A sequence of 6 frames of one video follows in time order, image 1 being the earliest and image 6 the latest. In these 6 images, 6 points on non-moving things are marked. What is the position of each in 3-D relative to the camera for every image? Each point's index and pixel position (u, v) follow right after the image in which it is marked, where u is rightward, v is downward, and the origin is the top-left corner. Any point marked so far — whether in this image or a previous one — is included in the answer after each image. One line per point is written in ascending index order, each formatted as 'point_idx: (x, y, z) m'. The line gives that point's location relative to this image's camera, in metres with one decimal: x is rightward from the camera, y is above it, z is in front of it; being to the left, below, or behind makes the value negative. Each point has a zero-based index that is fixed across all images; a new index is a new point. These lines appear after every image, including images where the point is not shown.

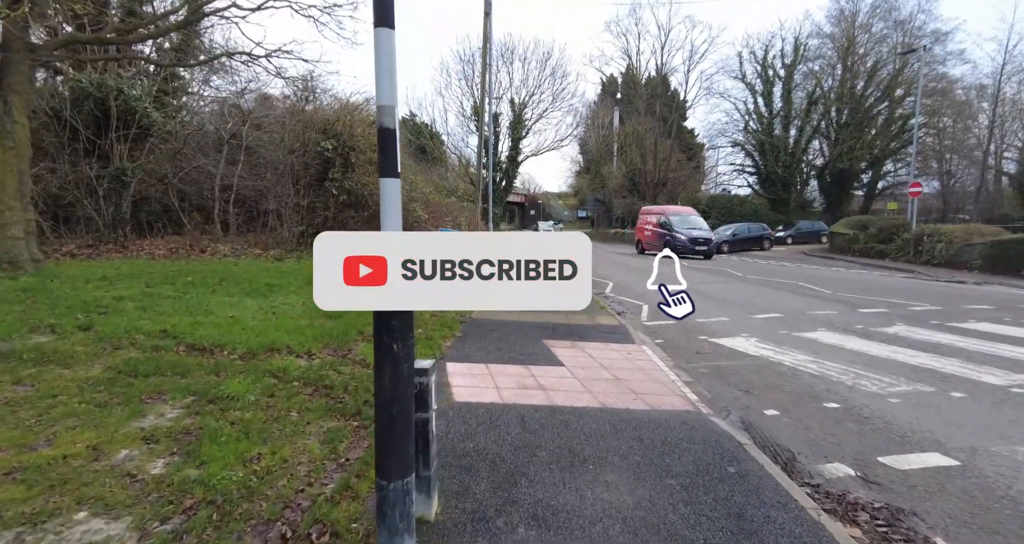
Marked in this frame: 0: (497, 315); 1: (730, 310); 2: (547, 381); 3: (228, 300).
0: (-0.3, -0.8, +10.3) m
1: (+4.4, -0.8, +11.4) m
2: (+0.4, -1.2, +6.2) m
3: (-4.3, -0.4, +8.4) m
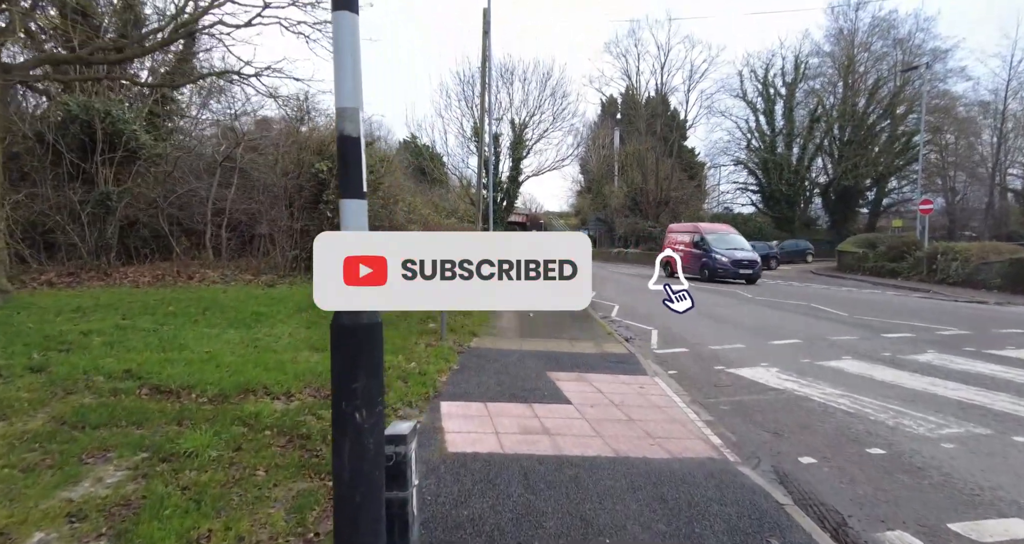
0: (-0.3, -1.2, +9.7) m
1: (+4.5, -1.2, +10.8) m
2: (+0.4, -1.5, +5.6) m
3: (-4.2, -0.8, +7.8) m
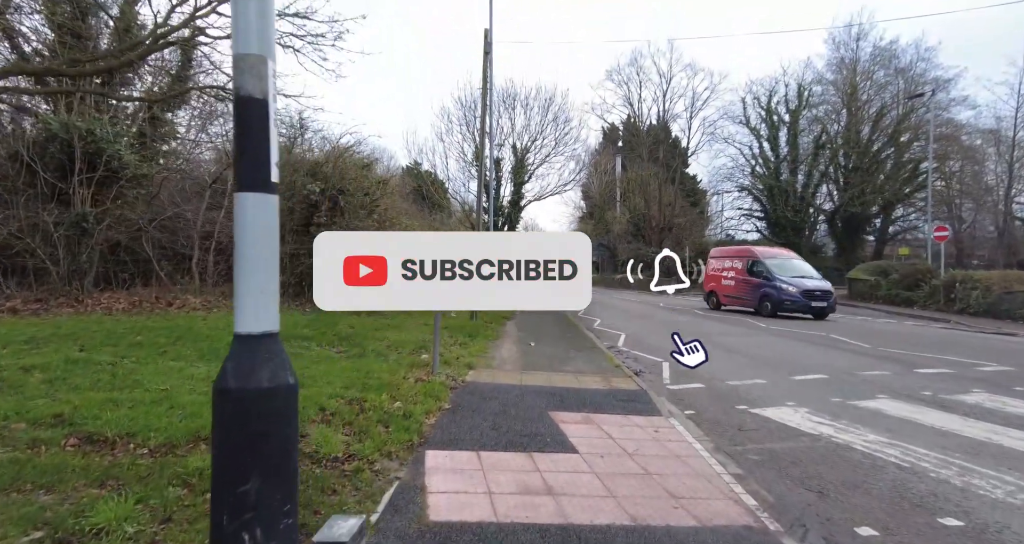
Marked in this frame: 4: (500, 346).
0: (-0.3, -1.7, +8.9) m
1: (+4.4, -1.7, +10.0) m
2: (+0.4, -1.8, +4.8) m
3: (-4.3, -1.2, +7.1) m
4: (-0.2, -1.6, +12.4) m
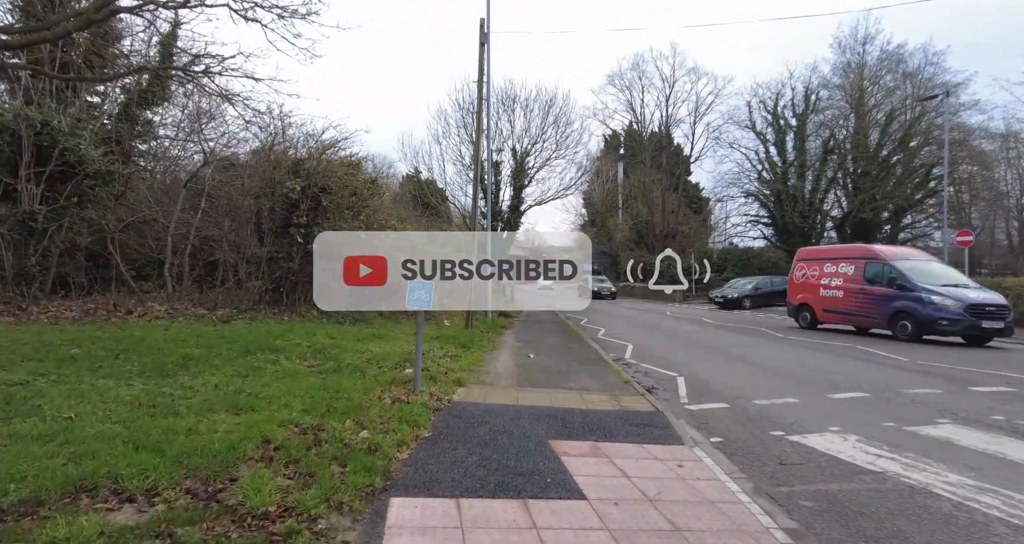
0: (-0.3, -1.7, +7.7) m
1: (+4.4, -1.8, +8.8) m
2: (+0.3, -1.7, +3.6) m
3: (-4.3, -1.2, +5.9) m
4: (-0.3, -1.7, +11.2) m
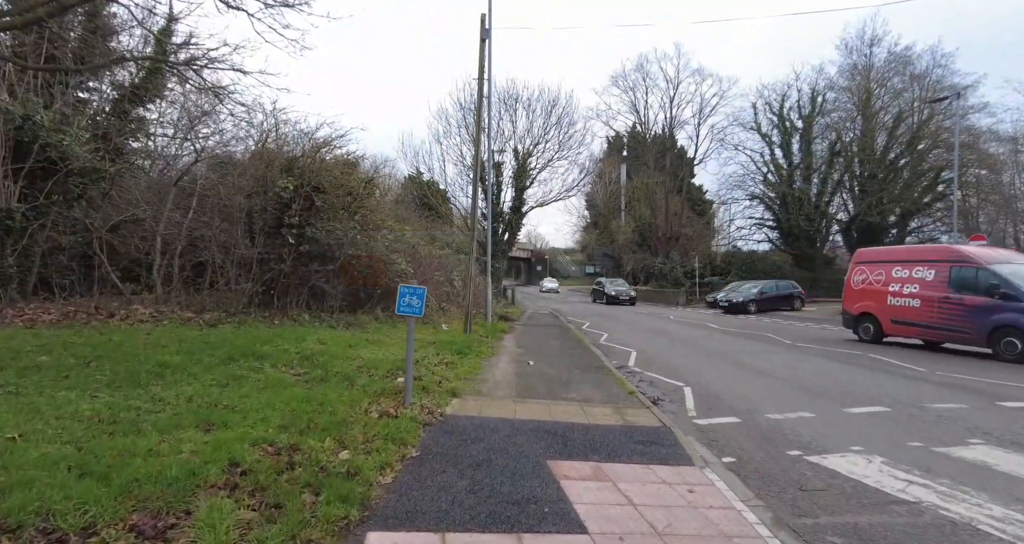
0: (-0.4, -1.8, +7.3) m
1: (+4.3, -1.9, +8.3) m
2: (+0.2, -1.8, +3.1) m
3: (-4.4, -1.2, +5.5) m
4: (-0.3, -1.8, +10.7) m
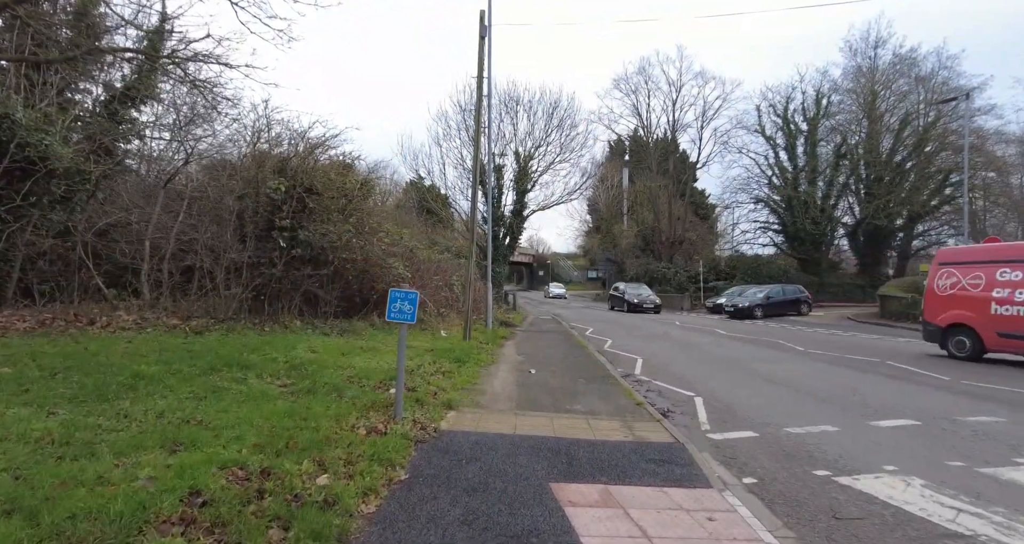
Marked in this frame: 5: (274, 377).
0: (-0.4, -1.8, +6.7) m
1: (+4.3, -1.9, +7.8) m
2: (+0.2, -1.8, +2.6) m
3: (-4.4, -1.2, +5.0) m
4: (-0.3, -1.9, +10.2) m
5: (-3.4, -1.5, +7.9) m
